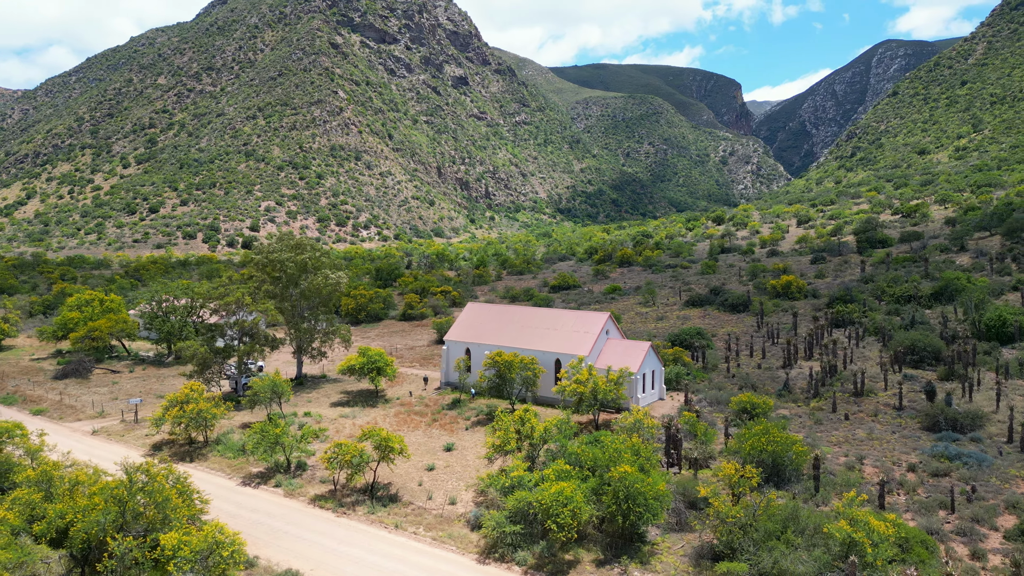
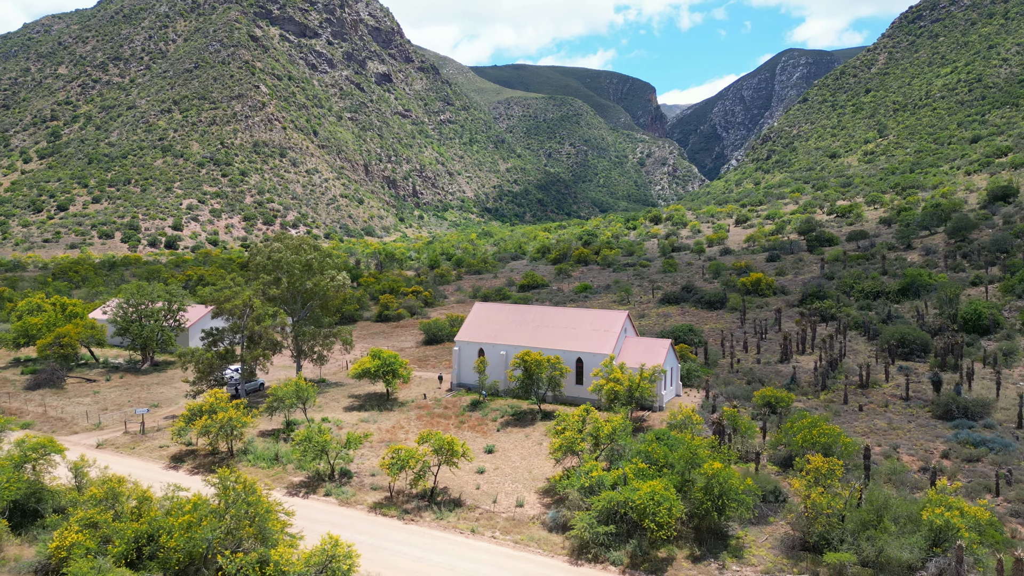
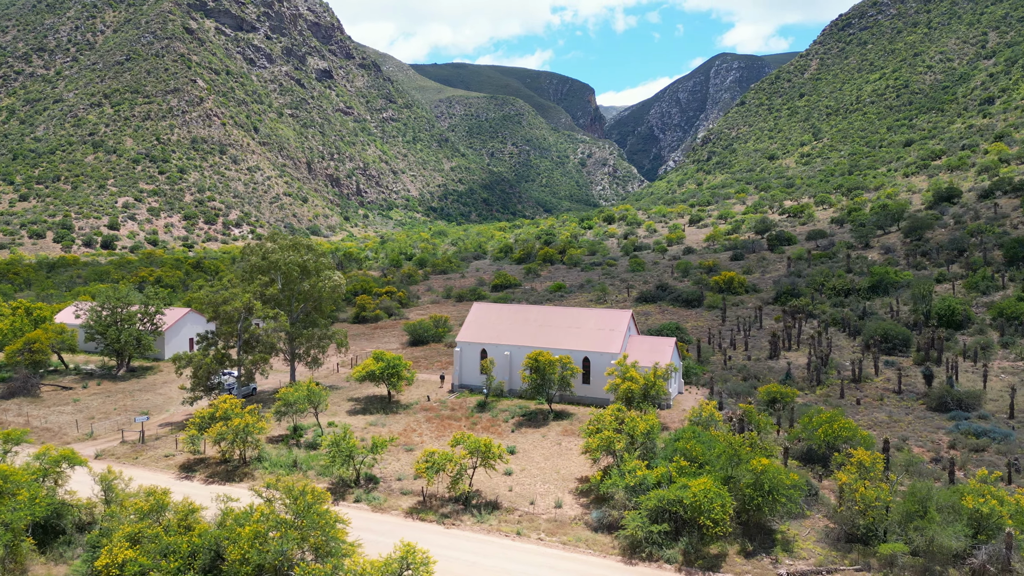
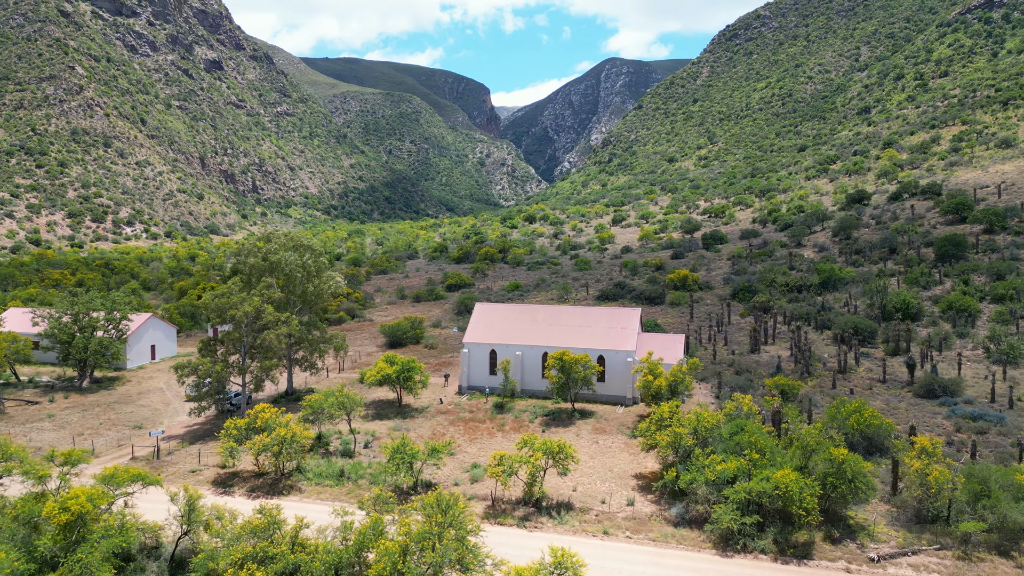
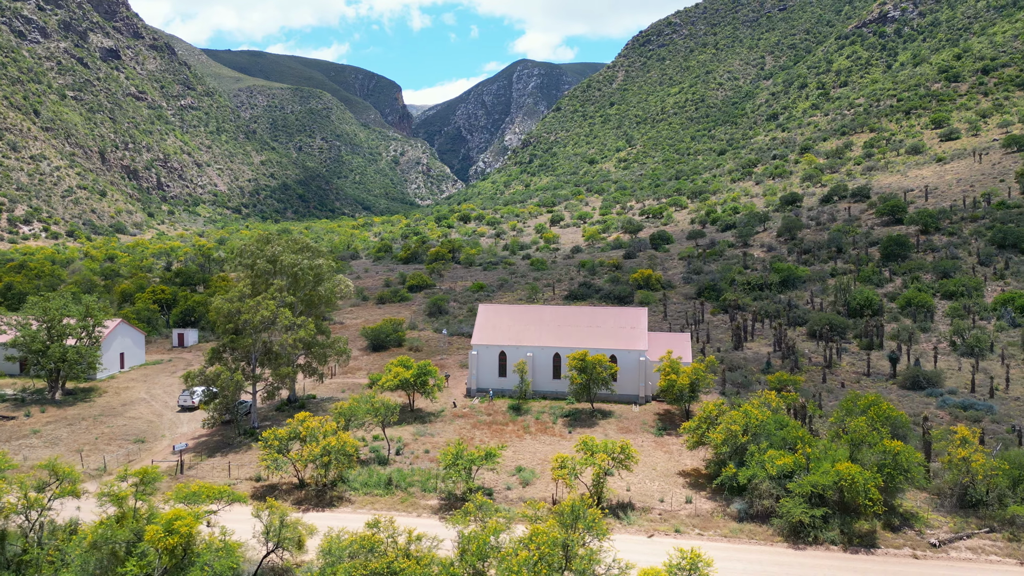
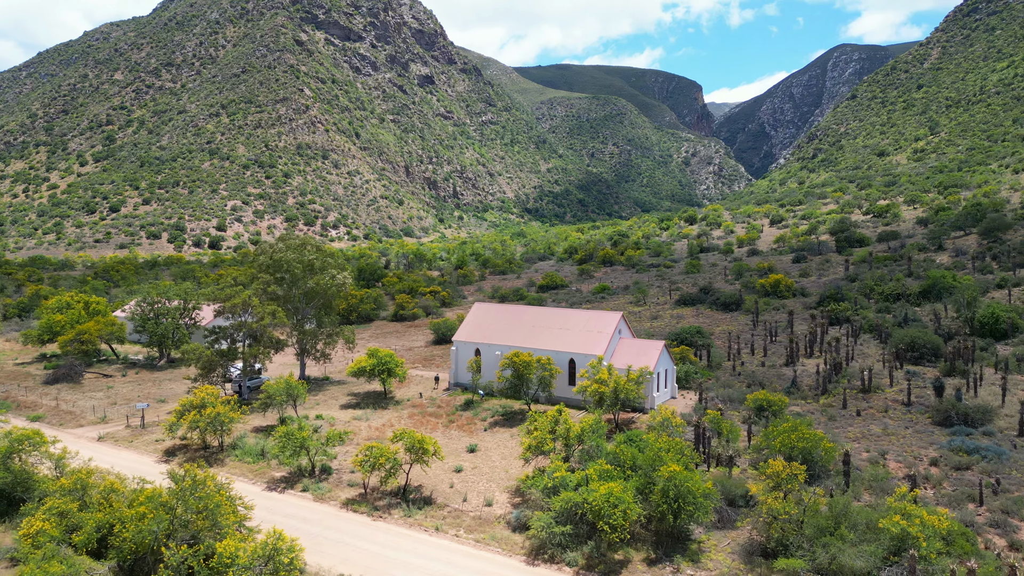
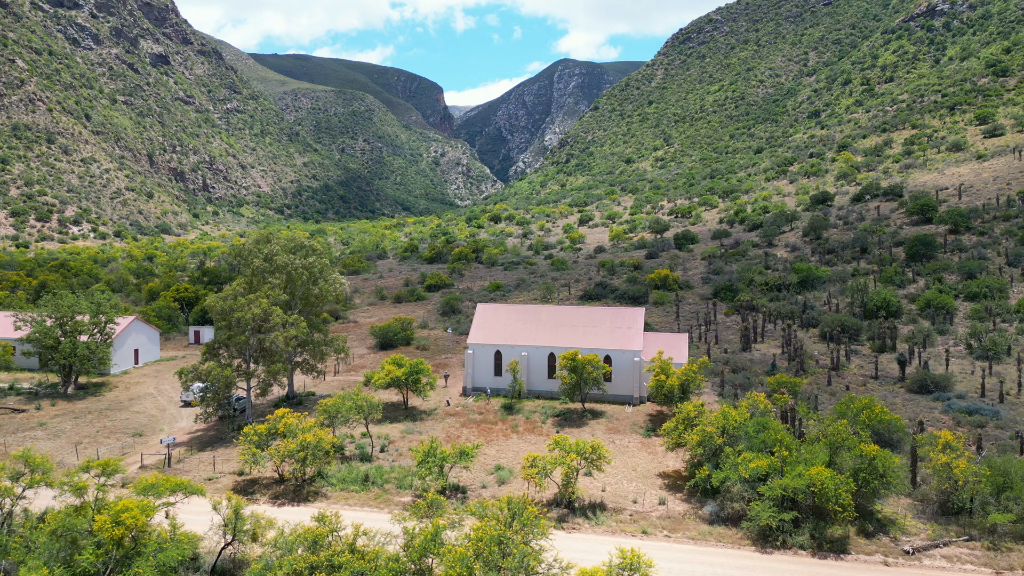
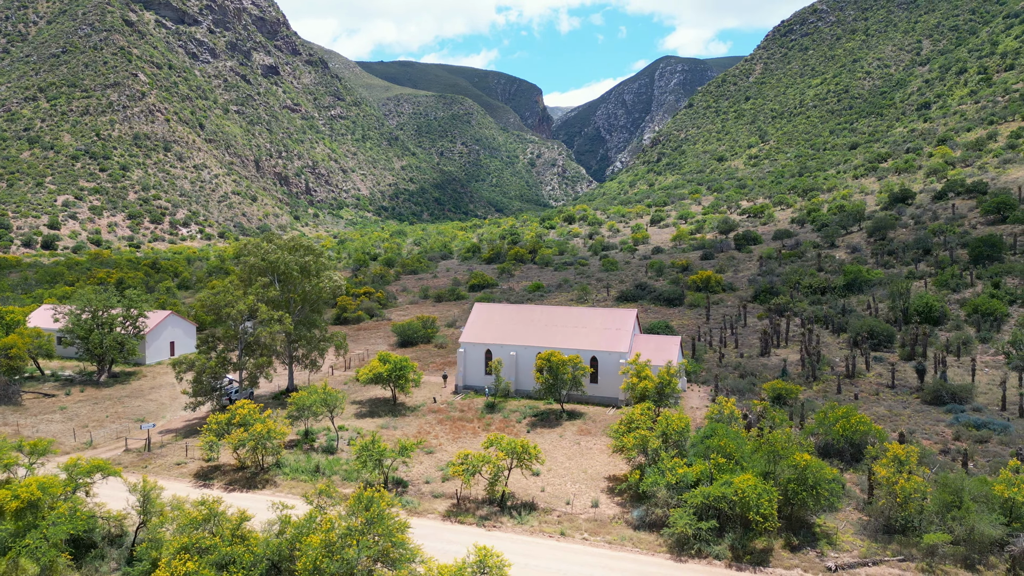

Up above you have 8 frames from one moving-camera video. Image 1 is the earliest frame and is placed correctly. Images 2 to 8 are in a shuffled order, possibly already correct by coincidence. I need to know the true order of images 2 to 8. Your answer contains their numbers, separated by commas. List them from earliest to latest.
6, 2, 3, 8, 4, 7, 5
